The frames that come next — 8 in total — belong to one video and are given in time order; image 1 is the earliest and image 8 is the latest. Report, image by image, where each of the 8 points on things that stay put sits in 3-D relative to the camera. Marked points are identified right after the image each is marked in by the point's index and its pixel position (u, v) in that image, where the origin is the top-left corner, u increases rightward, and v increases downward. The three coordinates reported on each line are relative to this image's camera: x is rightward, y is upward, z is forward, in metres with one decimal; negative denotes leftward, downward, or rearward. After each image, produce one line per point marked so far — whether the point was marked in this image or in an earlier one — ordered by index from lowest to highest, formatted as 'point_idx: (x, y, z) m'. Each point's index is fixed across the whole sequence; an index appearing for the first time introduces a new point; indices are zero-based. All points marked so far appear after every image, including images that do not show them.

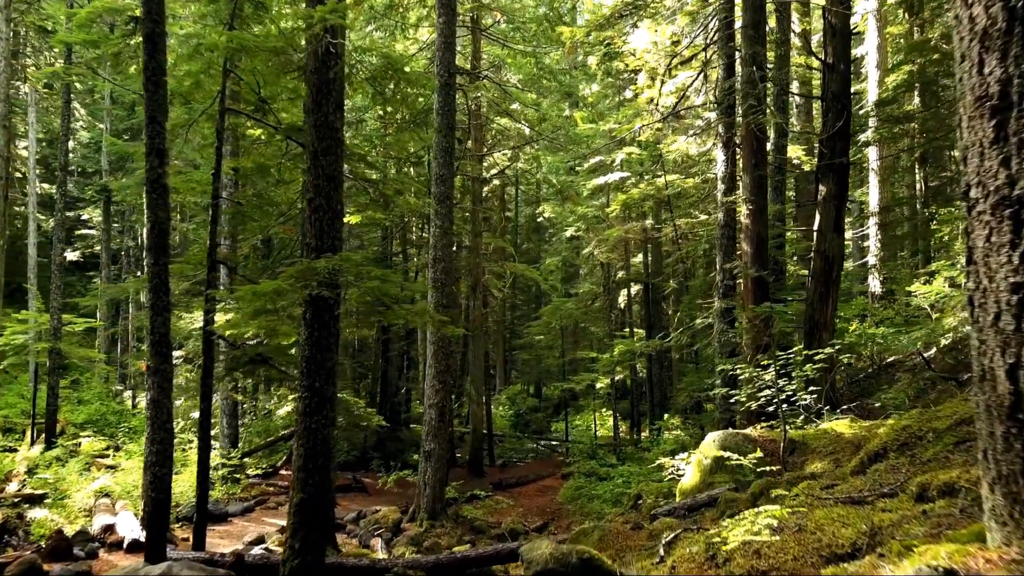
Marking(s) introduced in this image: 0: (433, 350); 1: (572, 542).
0: (-1.2, -0.9, +11.5) m
1: (+0.5, -2.0, +6.0) m
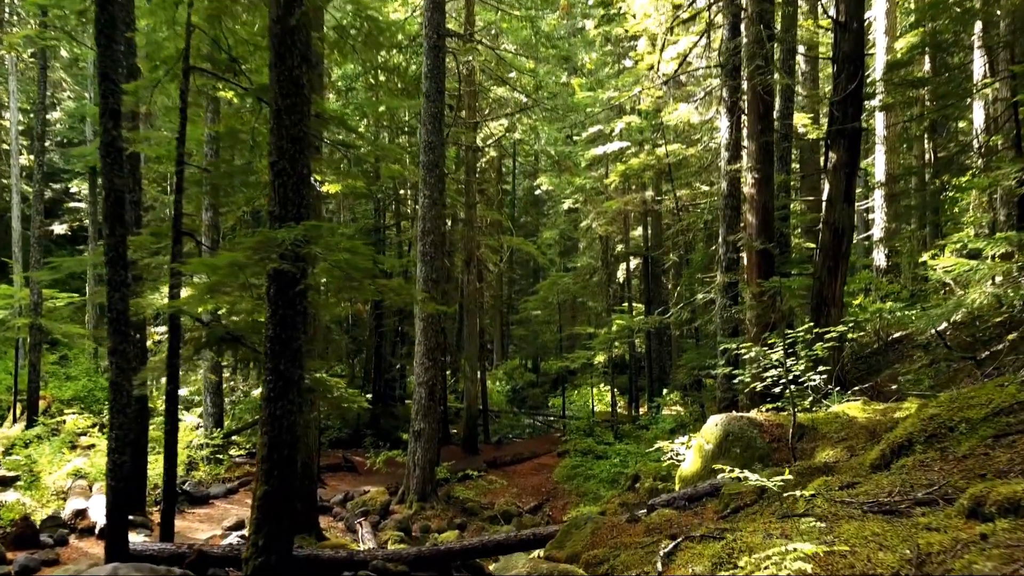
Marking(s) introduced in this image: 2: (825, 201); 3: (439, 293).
0: (-1.3, -0.6, +11.0) m
1: (+0.4, -1.8, +5.6) m
2: (+3.8, +1.0, +9.3) m
3: (-1.1, -0.1, +11.4) m
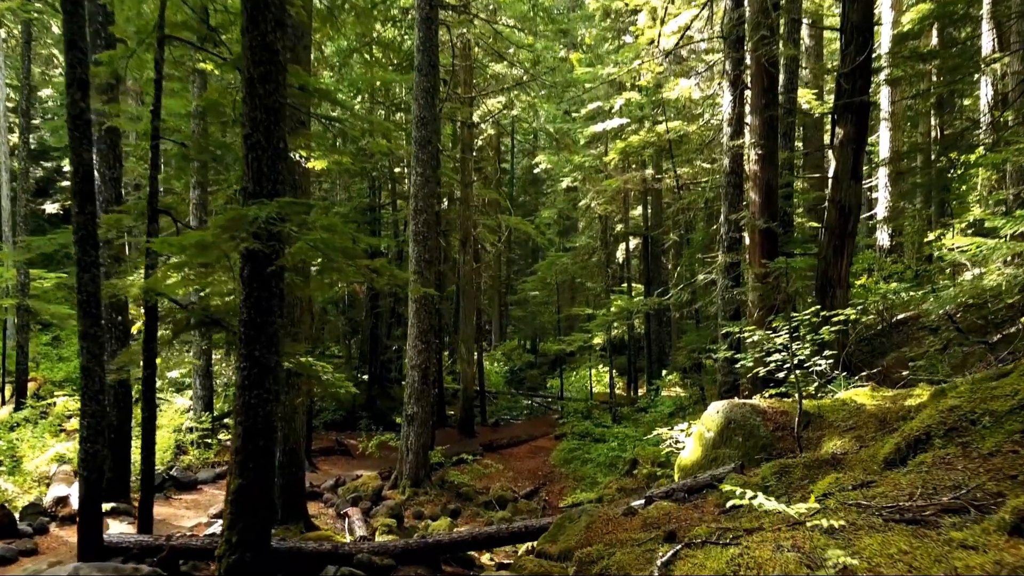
0: (-1.4, -0.3, +10.7) m
1: (+0.3, -1.7, +5.3) m
2: (+3.7, +1.3, +8.9) m
3: (-1.2, +0.2, +11.1) m
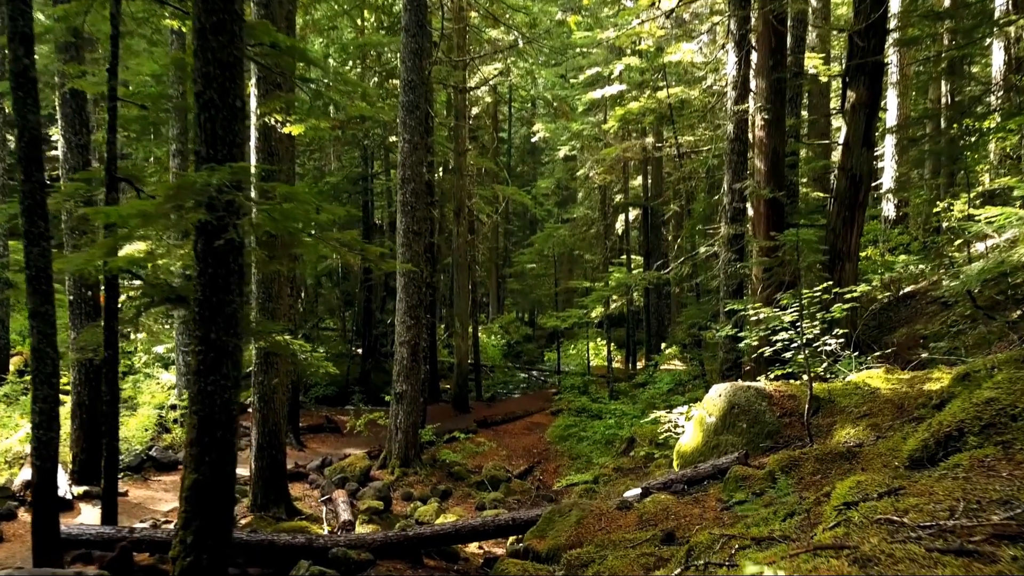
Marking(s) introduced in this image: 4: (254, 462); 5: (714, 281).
0: (-1.5, +0.1, +10.3) m
1: (+0.2, -1.5, +4.9) m
2: (+3.6, +1.6, +8.4) m
3: (-1.3, +0.6, +10.6) m
4: (-2.6, -1.8, +7.8) m
5: (+2.7, +0.1, +10.2) m
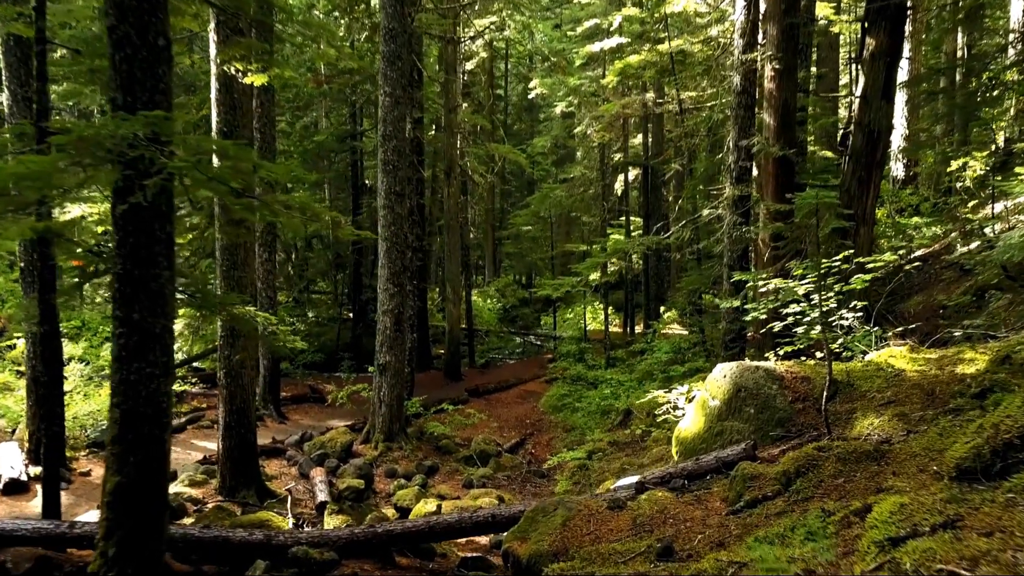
0: (-1.6, +0.5, +9.7) m
1: (+0.1, -1.3, +4.4) m
2: (+3.5, +1.9, +7.7) m
3: (-1.4, +1.0, +9.9) m
4: (-2.7, -1.5, +7.3) m
5: (+2.5, +0.5, +9.5) m
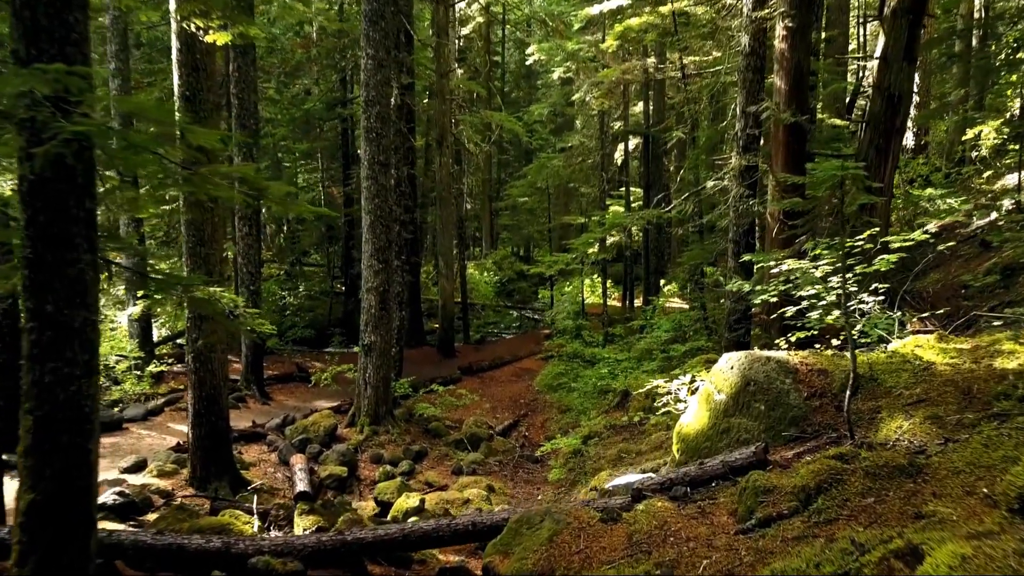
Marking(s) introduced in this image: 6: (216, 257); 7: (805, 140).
0: (-1.7, +0.8, +9.1) m
1: (0.0, -1.2, +3.9) m
2: (+3.4, +2.1, +7.1) m
3: (-1.5, +1.3, +9.4) m
4: (-2.8, -1.3, +6.8) m
5: (+2.4, +0.8, +9.0) m
6: (-2.6, +0.3, +6.8) m
7: (+2.8, +1.4, +7.3) m
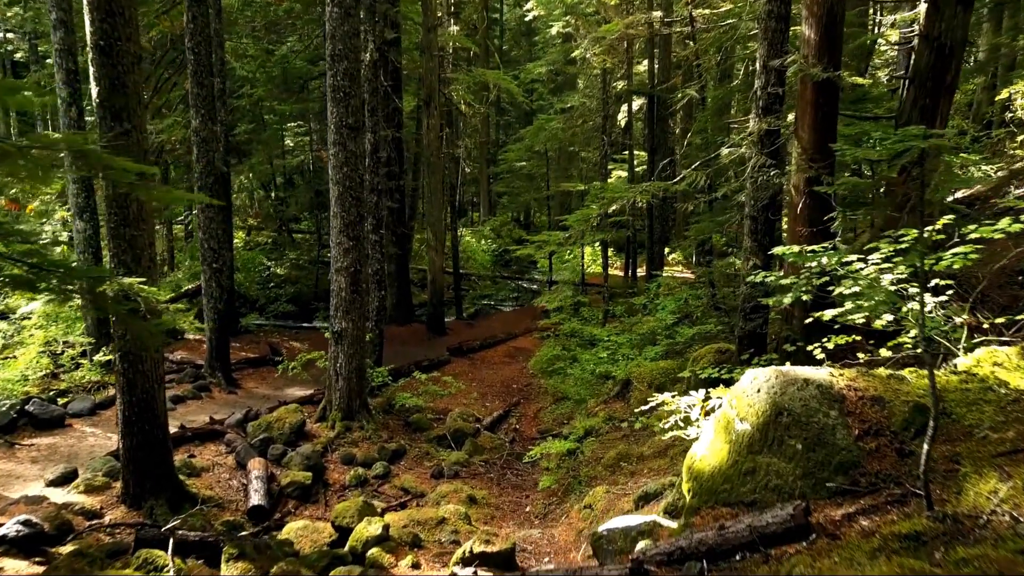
0: (-1.8, +1.0, +8.1) m
1: (-0.2, -1.3, +3.0) m
2: (+3.2, +2.2, +6.0) m
3: (-1.6, +1.5, +8.3) m
4: (-3.0, -1.2, +5.9) m
5: (+2.3, +1.0, +7.9) m
6: (-2.7, +0.4, +5.8) m
7: (+2.6, +1.5, +6.3) m
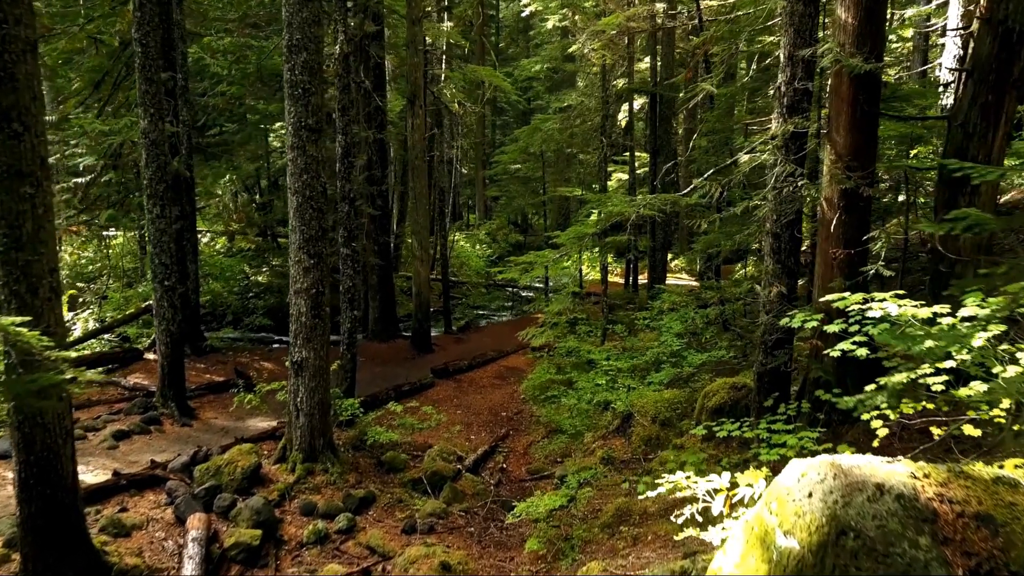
0: (-2.0, +0.8, +7.1) m
1: (-0.3, -1.5, +2.0) m
2: (+3.1, +2.0, +5.0) m
3: (-1.7, +1.3, +7.3) m
4: (-3.1, -1.4, +4.9) m
5: (+2.2, +0.8, +6.9) m
6: (-2.9, +0.1, +4.8) m
7: (+2.5, +1.3, +5.3) m
